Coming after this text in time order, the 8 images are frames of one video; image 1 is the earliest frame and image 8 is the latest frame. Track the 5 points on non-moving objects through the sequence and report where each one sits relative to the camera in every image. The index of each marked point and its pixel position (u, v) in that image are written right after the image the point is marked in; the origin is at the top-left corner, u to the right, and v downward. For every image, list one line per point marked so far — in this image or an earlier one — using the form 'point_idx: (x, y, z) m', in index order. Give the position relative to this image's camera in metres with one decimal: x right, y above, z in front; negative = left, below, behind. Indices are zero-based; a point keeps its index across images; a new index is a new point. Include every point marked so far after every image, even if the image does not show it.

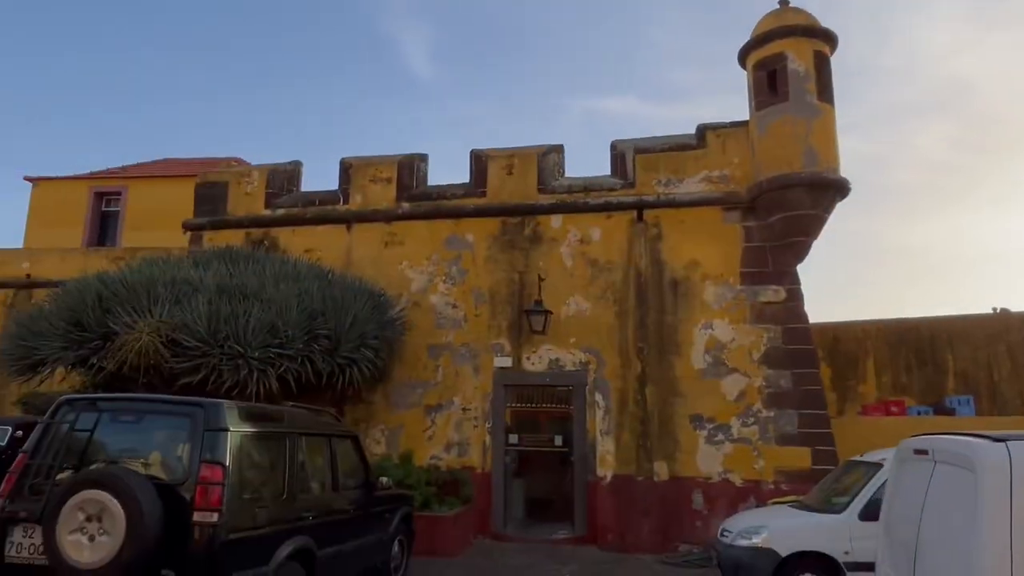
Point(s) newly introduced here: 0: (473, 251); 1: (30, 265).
0: (-0.6, +0.6, +11.1) m
1: (-11.1, +0.5, +16.1) m
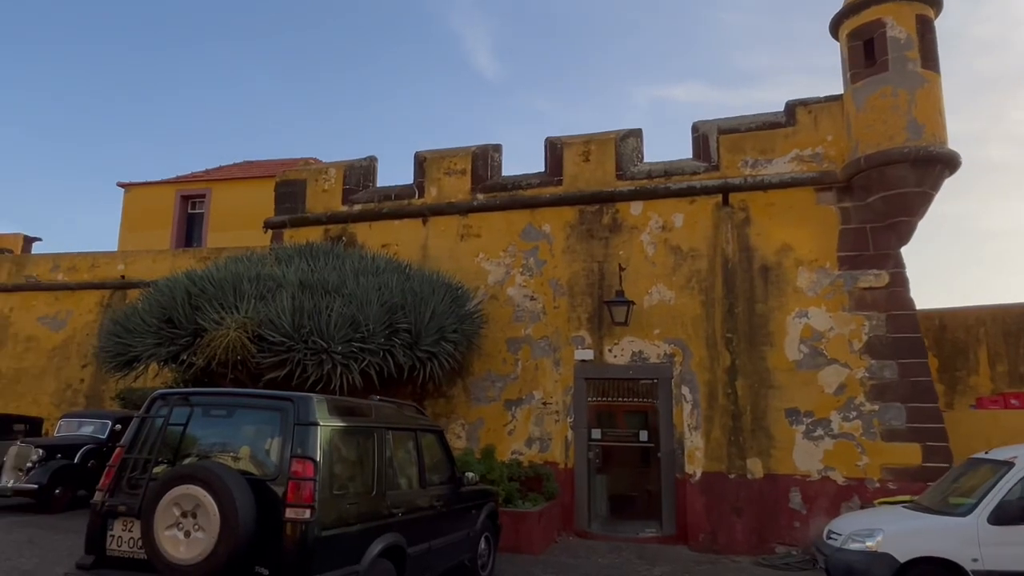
0: (+0.6, +0.7, +10.8) m
1: (-9.4, +0.5, +16.8) m
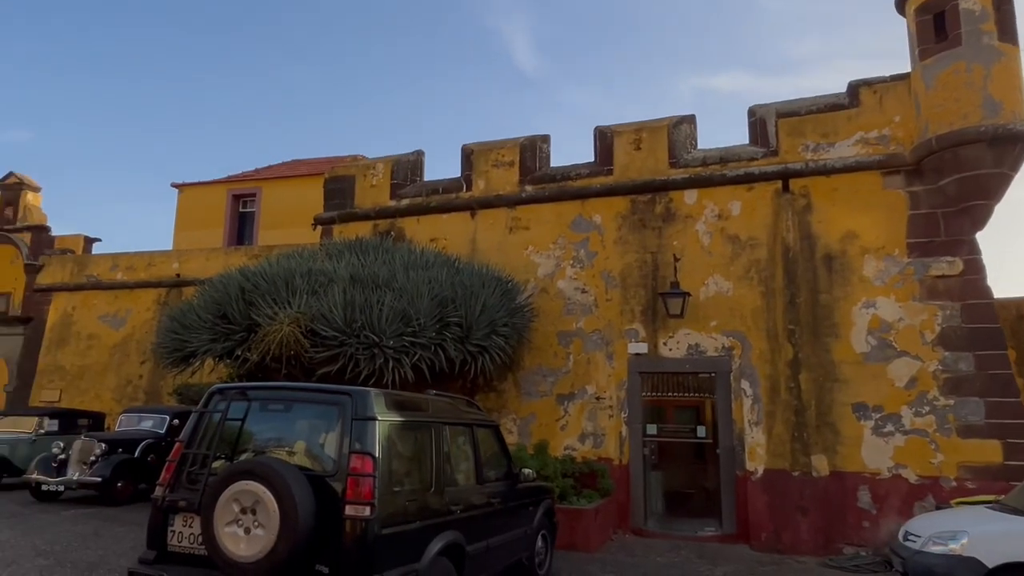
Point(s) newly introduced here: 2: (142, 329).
0: (+1.4, +0.8, +10.5) m
1: (-8.2, +0.5, +17.2) m
2: (-9.0, -1.0, +17.0) m
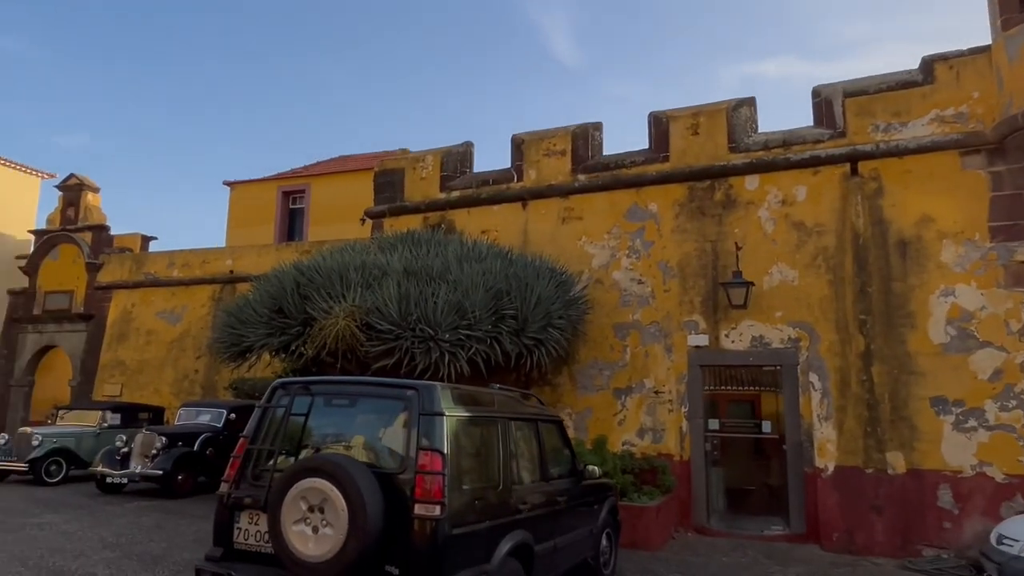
0: (+2.1, +1.0, +10.2) m
1: (-7.0, +0.6, +17.4) m
2: (-7.8, -0.9, +17.3) m
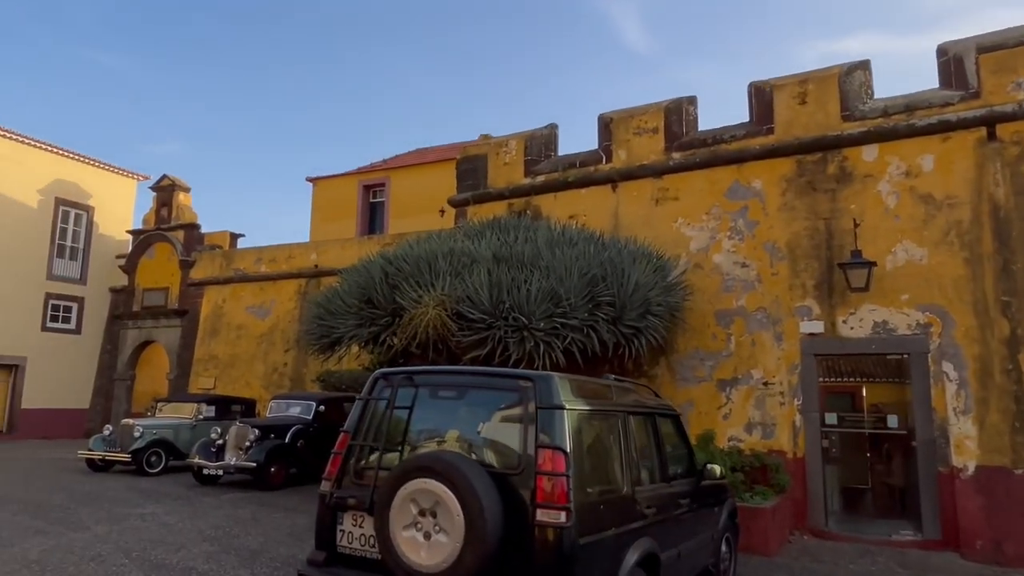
0: (+3.4, +1.2, +9.5) m
1: (-4.9, +0.8, +17.6) m
2: (-5.7, -0.8, +17.6) m
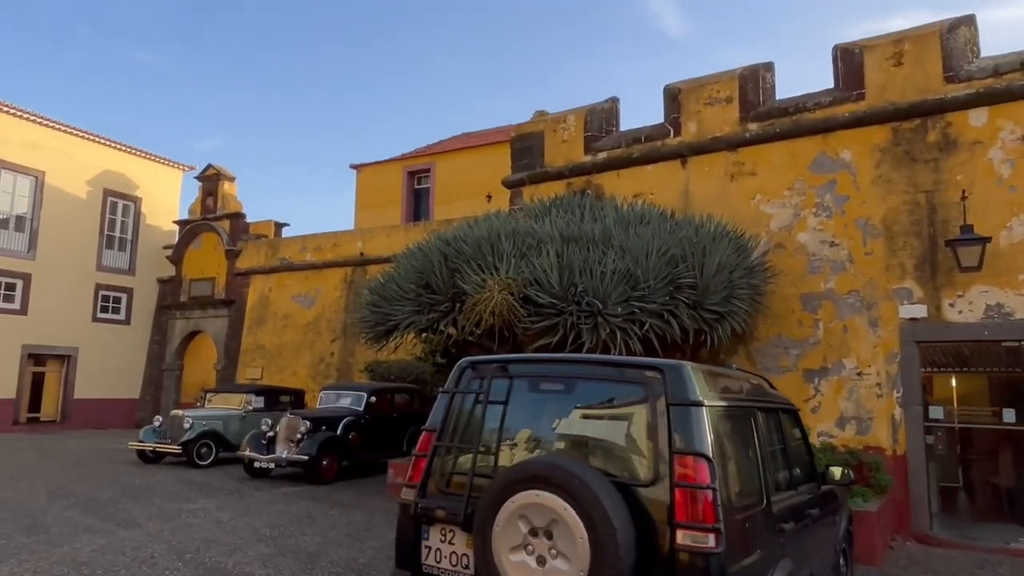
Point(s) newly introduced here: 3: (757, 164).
0: (+4.2, +1.4, +8.6) m
1: (-3.7, +1.1, +17.2) m
2: (-4.5, -0.5, +17.2) m
3: (+3.3, +1.7, +9.3) m
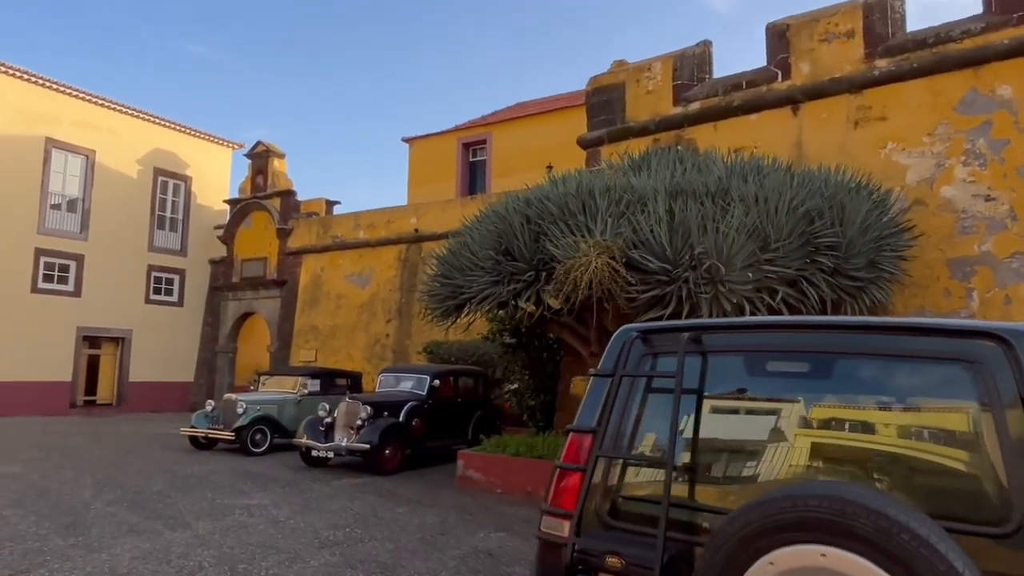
0: (+5.2, +1.8, +7.1) m
1: (-2.1, +1.6, +16.2) m
2: (-2.9, +0.1, +16.3) m
3: (+4.3, +2.0, +7.9) m
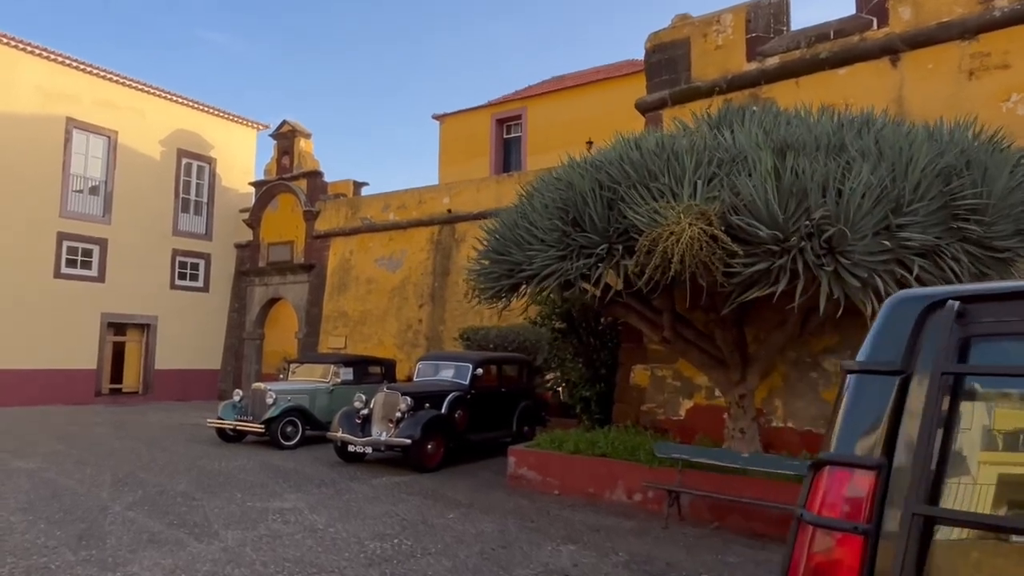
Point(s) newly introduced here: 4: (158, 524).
0: (+5.7, +2.1, +6.0) m
1: (-1.3, +2.0, +15.3) m
2: (-2.0, +0.4, +15.5) m
3: (+4.9, +2.3, +6.8) m
4: (-3.0, -2.0, +5.9) m
